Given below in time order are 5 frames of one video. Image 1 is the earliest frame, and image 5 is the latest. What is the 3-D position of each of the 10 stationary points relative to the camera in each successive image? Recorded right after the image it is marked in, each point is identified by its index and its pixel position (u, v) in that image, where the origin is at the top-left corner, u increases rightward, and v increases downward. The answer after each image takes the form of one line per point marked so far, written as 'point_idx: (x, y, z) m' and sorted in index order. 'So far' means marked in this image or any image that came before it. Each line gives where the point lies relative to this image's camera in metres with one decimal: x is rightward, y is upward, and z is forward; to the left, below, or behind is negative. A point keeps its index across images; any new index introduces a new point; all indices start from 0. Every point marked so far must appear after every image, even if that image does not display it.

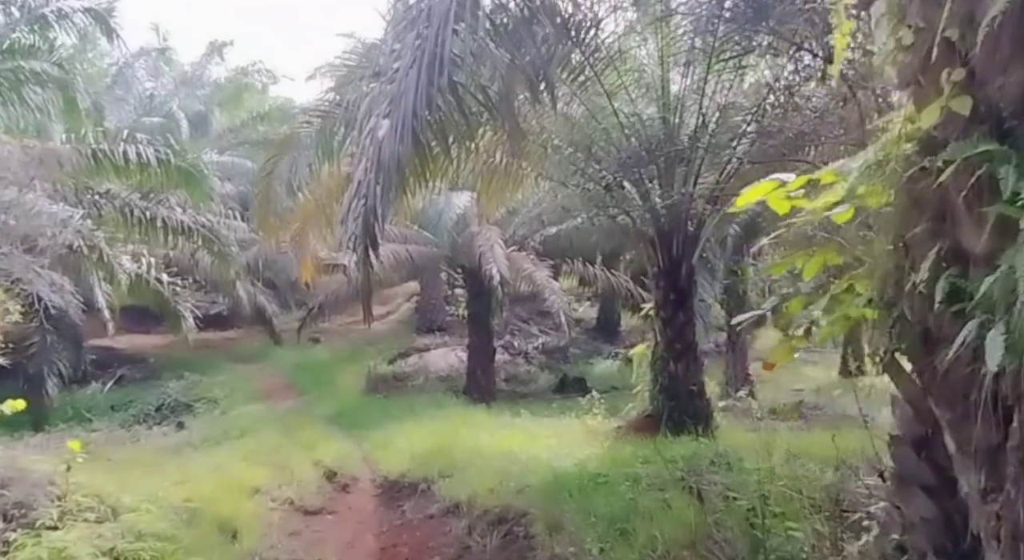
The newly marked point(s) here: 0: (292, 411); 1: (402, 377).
0: (-2.3, -1.4, +9.7) m
1: (-1.4, -1.3, +12.2) m
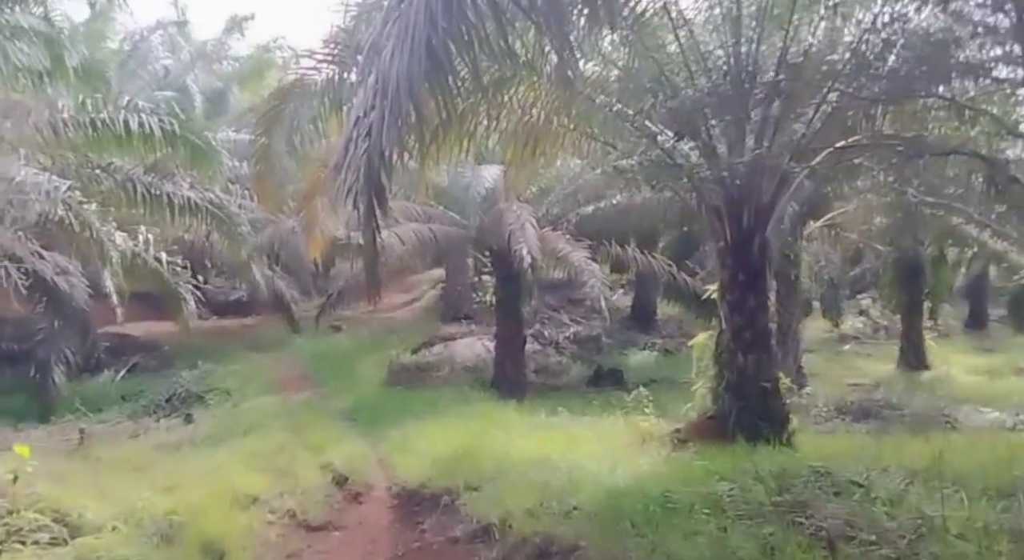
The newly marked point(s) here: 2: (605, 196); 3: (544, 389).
0: (-2.0, -1.2, +9.0) m
1: (-1.0, -1.1, +11.4) m
2: (+0.9, +0.8, +9.3) m
3: (+0.4, -1.3, +11.5) m
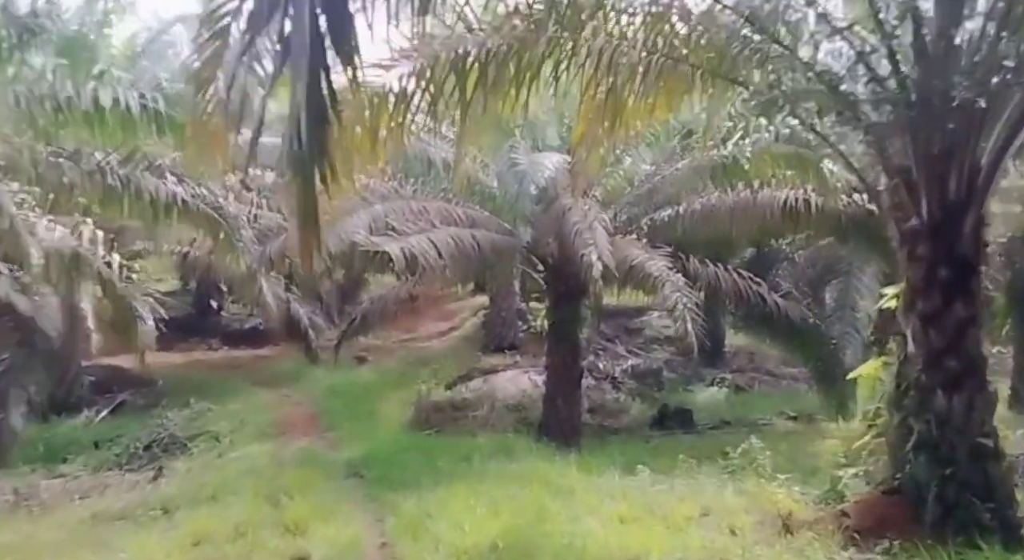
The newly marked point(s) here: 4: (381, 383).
0: (-1.5, -1.4, +7.4) m
1: (-0.5, -1.3, +9.8) m
2: (+1.4, +0.7, +7.7) m
3: (+0.9, -1.6, +9.8) m
4: (-1.6, -1.3, +11.5) m
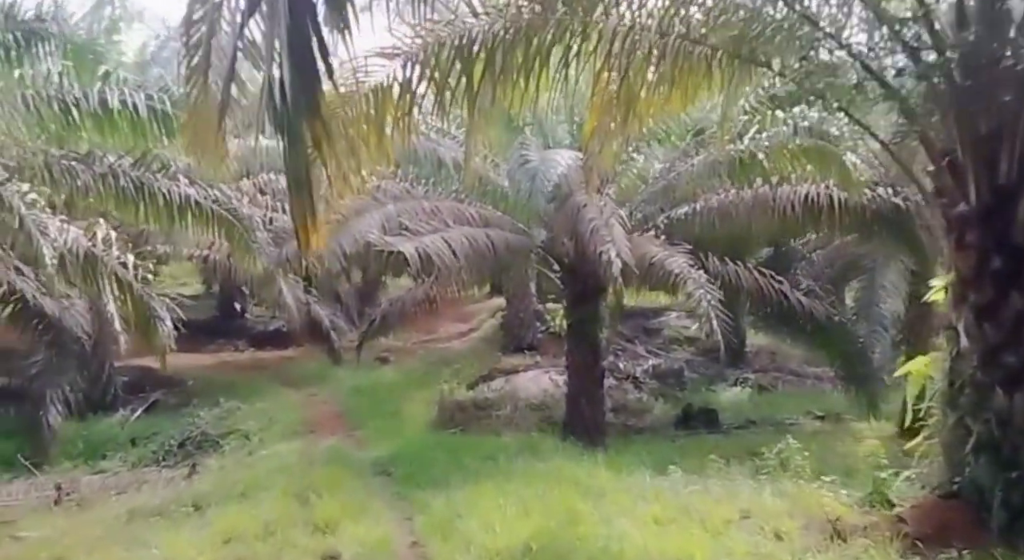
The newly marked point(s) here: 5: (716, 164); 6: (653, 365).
0: (-1.4, -1.3, +7.2) m
1: (-0.3, -1.3, +9.6) m
2: (+1.5, +0.7, +7.5) m
3: (+1.1, -1.5, +9.6) m
4: (-1.3, -1.2, +11.3) m
5: (+1.5, +0.9, +6.9) m
6: (+1.9, -1.1, +12.9) m
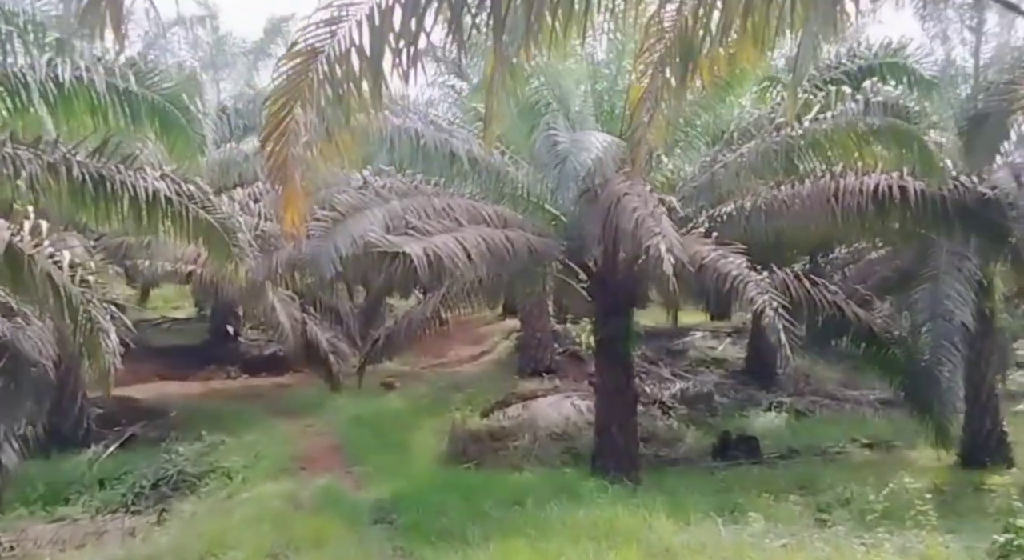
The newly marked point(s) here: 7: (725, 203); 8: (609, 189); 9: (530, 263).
0: (-1.2, -1.4, +6.3) m
1: (-0.1, -1.4, +8.7) m
2: (+1.7, +0.6, +6.6) m
3: (+1.3, -1.7, +8.6) m
4: (-1.2, -1.4, +10.4) m
5: (+1.6, +0.8, +6.0) m
6: (+2.1, -1.4, +11.9) m
7: (+1.5, +0.6, +6.8) m
8: (+0.6, +0.5, +6.6) m
9: (+0.1, +0.1, +6.8) m
